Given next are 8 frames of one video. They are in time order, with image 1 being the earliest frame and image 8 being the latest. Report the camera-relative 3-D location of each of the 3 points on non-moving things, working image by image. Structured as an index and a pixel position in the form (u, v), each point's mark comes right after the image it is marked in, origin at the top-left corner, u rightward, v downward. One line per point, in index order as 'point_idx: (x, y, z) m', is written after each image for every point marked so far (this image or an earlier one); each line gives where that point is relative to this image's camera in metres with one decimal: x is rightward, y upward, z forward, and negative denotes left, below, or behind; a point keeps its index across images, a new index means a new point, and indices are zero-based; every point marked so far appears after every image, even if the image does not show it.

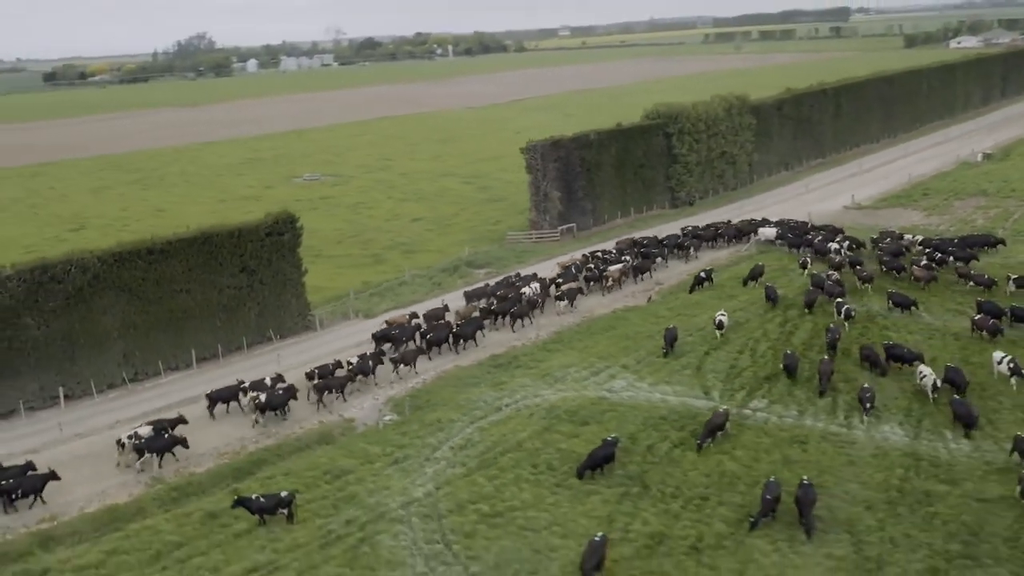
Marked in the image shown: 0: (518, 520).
0: (+0.1, -2.8, +14.5) m
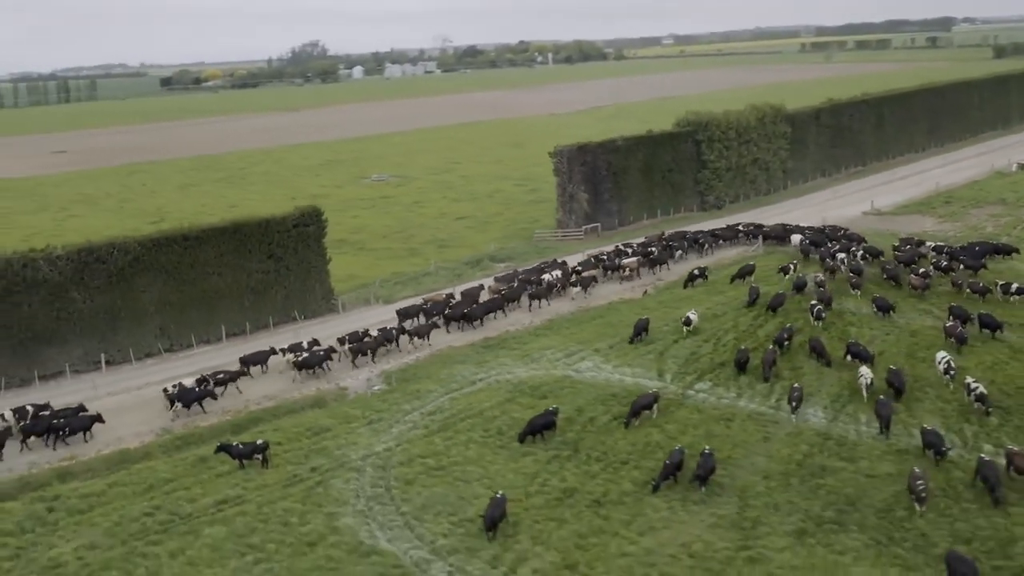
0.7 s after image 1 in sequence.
0: (-0.8, -2.6, +16.8) m
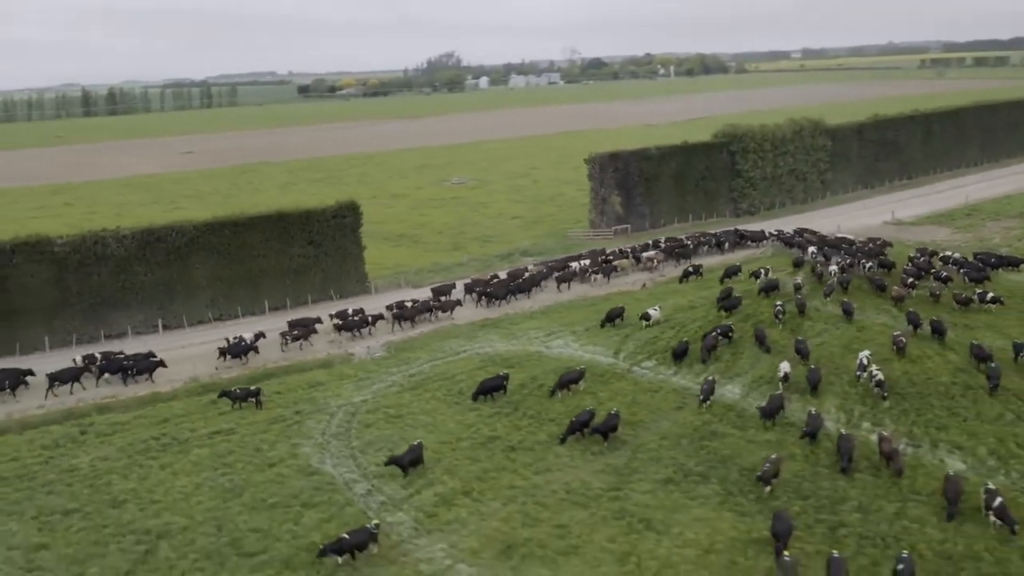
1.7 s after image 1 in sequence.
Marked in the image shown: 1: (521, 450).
0: (-1.8, -2.2, +20.2) m
1: (+0.2, -2.5, +18.8) m
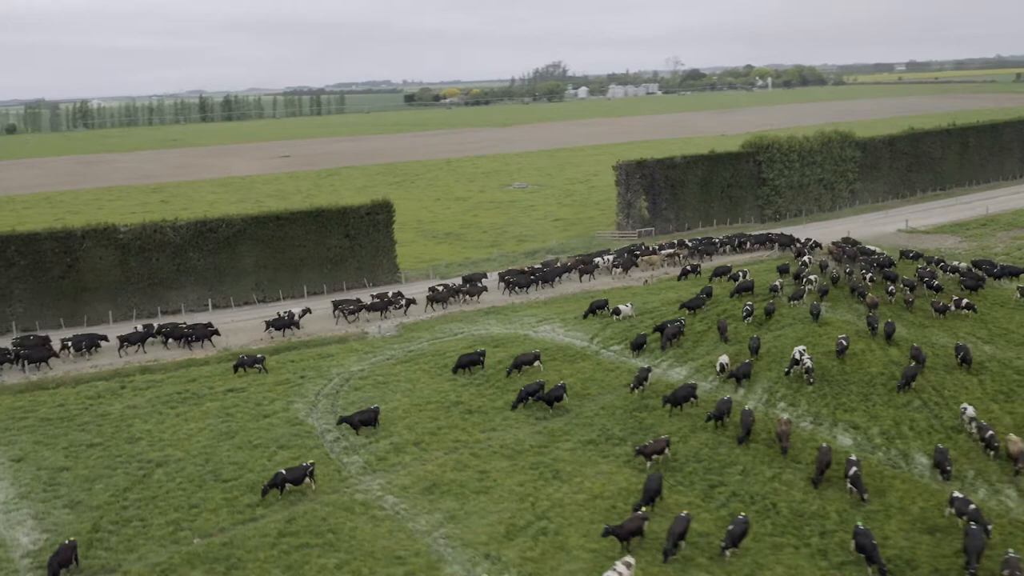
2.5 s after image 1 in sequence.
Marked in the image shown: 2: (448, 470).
0: (-2.4, -1.9, +23.5) m
1: (-0.6, -2.3, +21.9) m
2: (-1.0, -2.9, +19.2) m
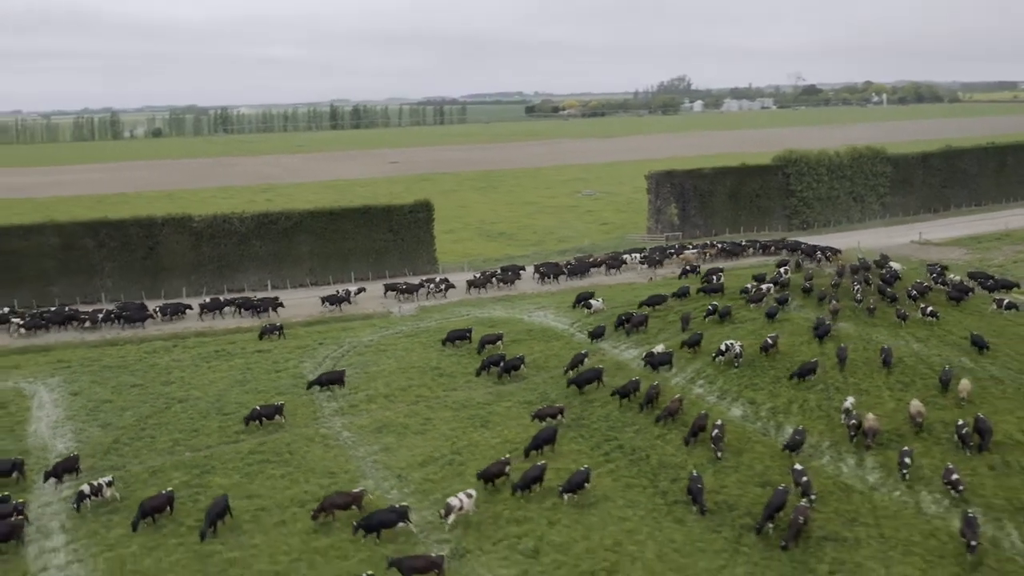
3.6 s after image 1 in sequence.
0: (-3.0, -1.5, +28.2) m
1: (-1.5, -1.9, +26.4) m
2: (-2.2, -2.6, +23.8) m
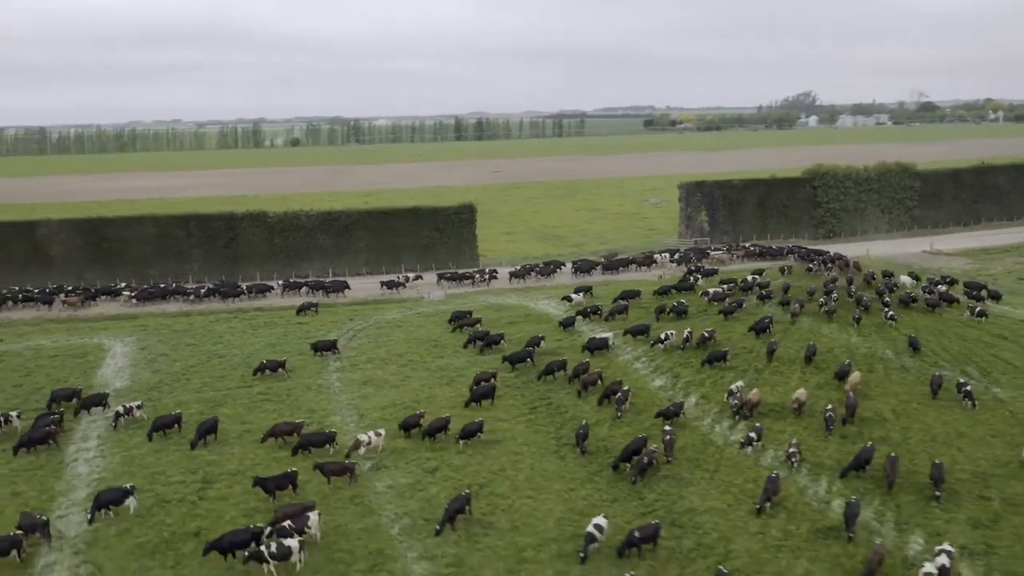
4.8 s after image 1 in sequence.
0: (-3.2, -1.1, +34.0) m
1: (-2.0, -1.6, +32.0) m
2: (-3.1, -2.2, +29.5) m
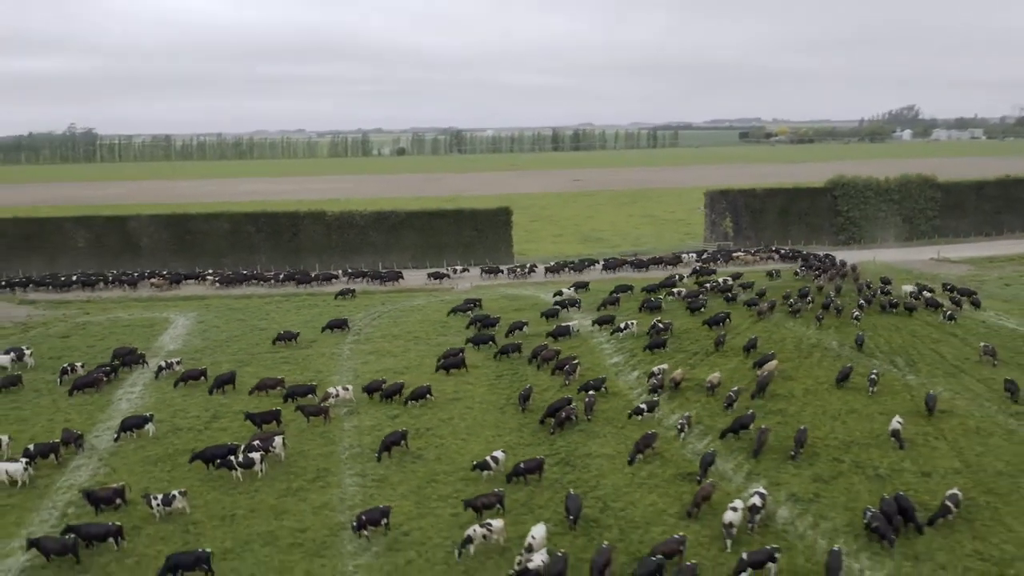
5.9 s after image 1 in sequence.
0: (-3.0, -0.8, +40.0) m
1: (-2.1, -1.3, +37.8) m
2: (-3.5, -1.8, +35.5) m
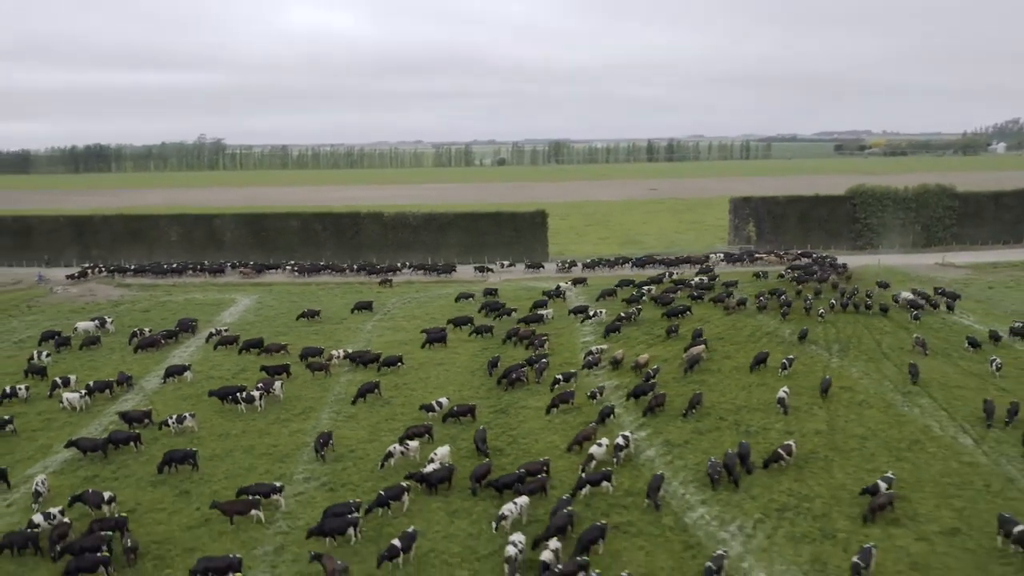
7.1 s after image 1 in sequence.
0: (-2.5, -0.4, +47.4) m
1: (-1.9, -0.9, +45.2) m
2: (-3.7, -1.4, +43.0) m
